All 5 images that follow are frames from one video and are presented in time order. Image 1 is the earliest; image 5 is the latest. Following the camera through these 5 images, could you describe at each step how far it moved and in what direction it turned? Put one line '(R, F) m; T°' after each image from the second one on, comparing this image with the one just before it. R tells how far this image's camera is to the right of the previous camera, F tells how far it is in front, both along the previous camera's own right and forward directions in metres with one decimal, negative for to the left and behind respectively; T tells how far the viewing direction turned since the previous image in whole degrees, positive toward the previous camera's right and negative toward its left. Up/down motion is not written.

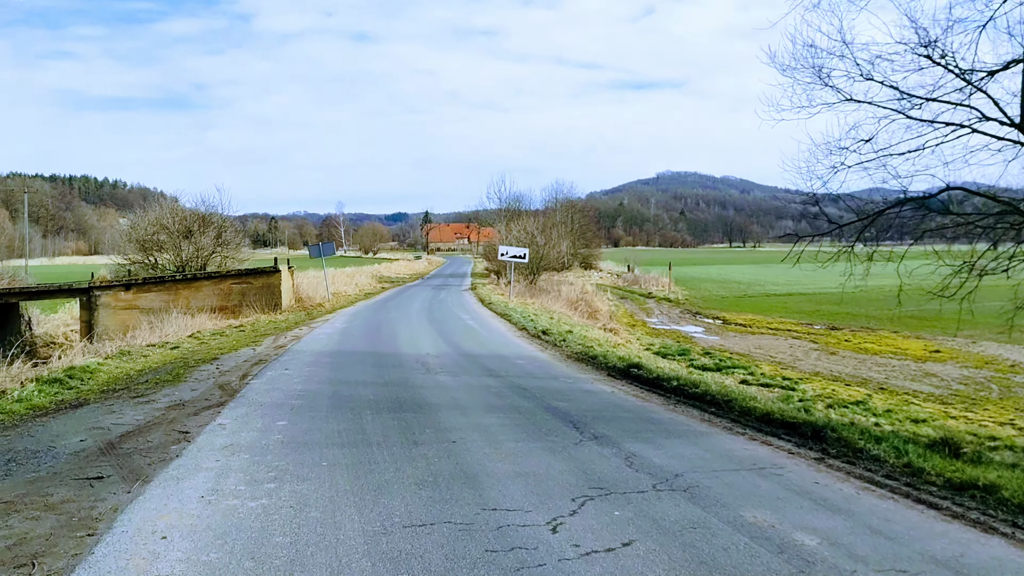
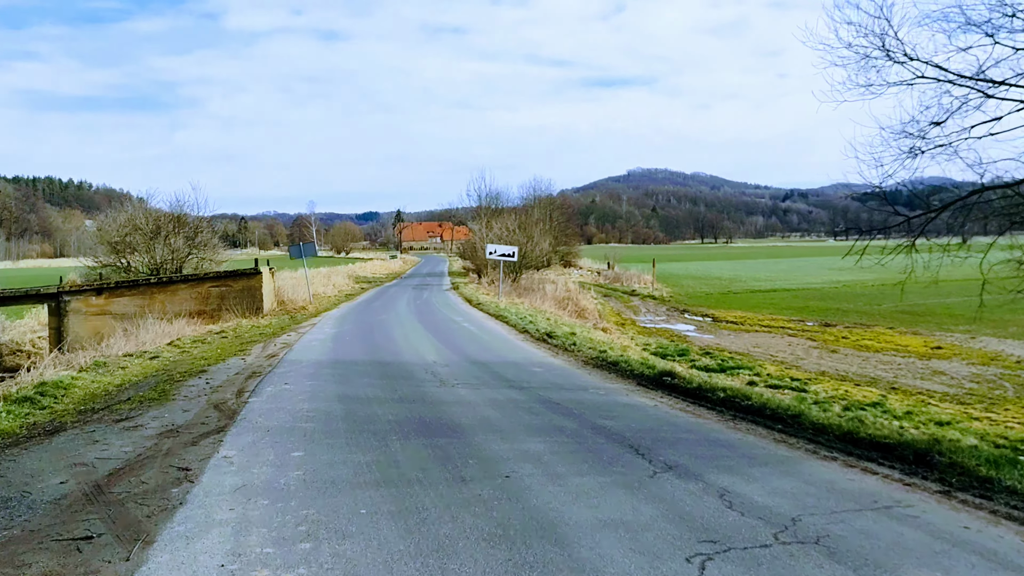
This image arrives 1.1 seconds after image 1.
(-0.4, +0.7) m; +2°
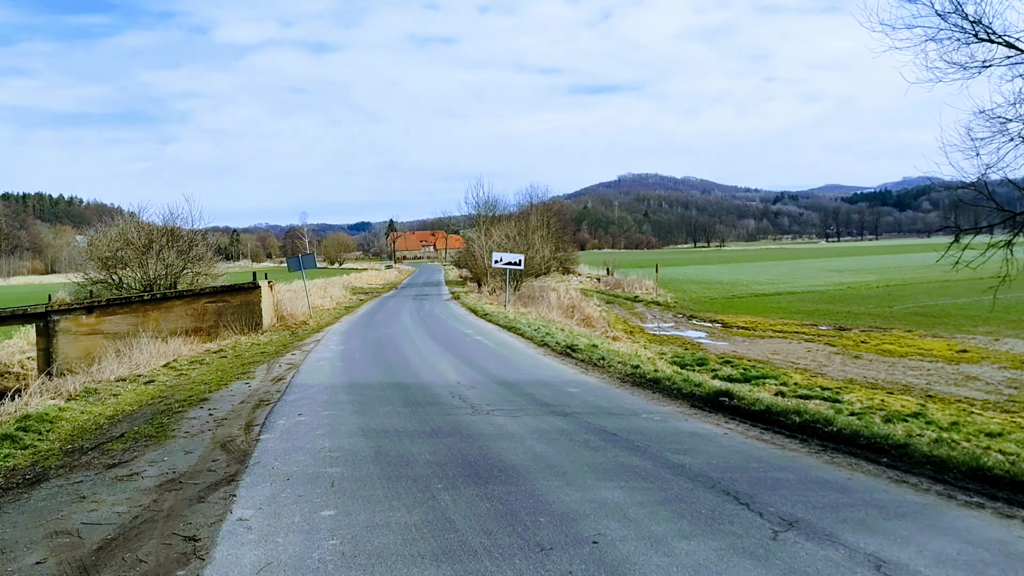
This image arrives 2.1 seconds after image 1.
(-0.3, +0.8) m; 0°
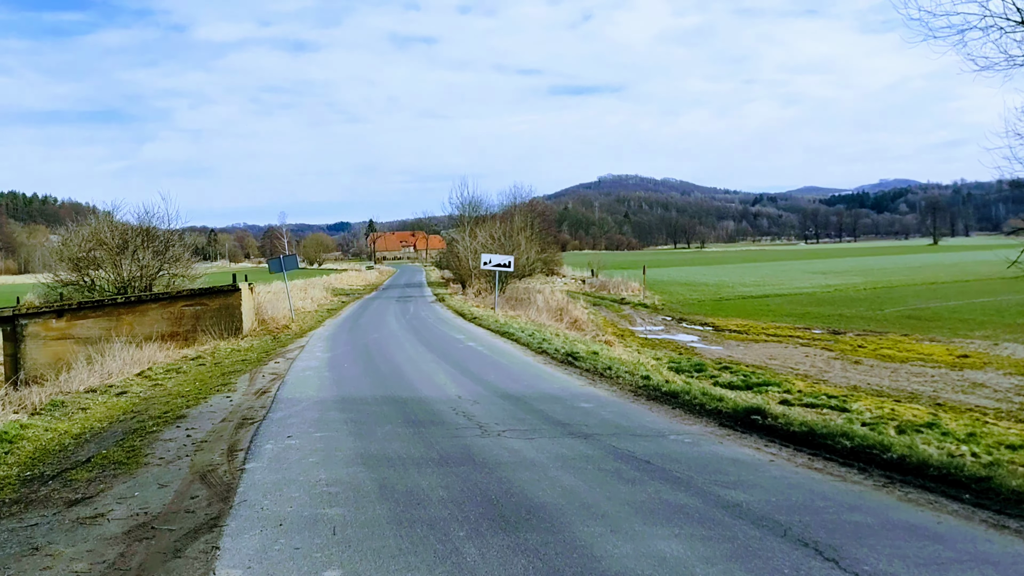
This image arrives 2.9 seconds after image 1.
(-0.2, +0.6) m; +1°
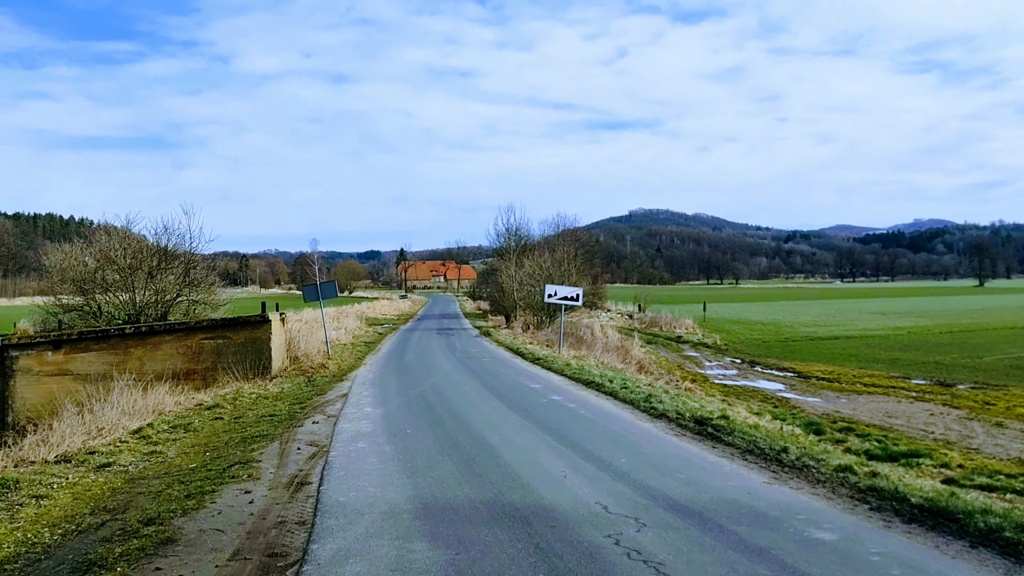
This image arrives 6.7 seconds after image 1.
(-0.8, +2.7) m; -2°
